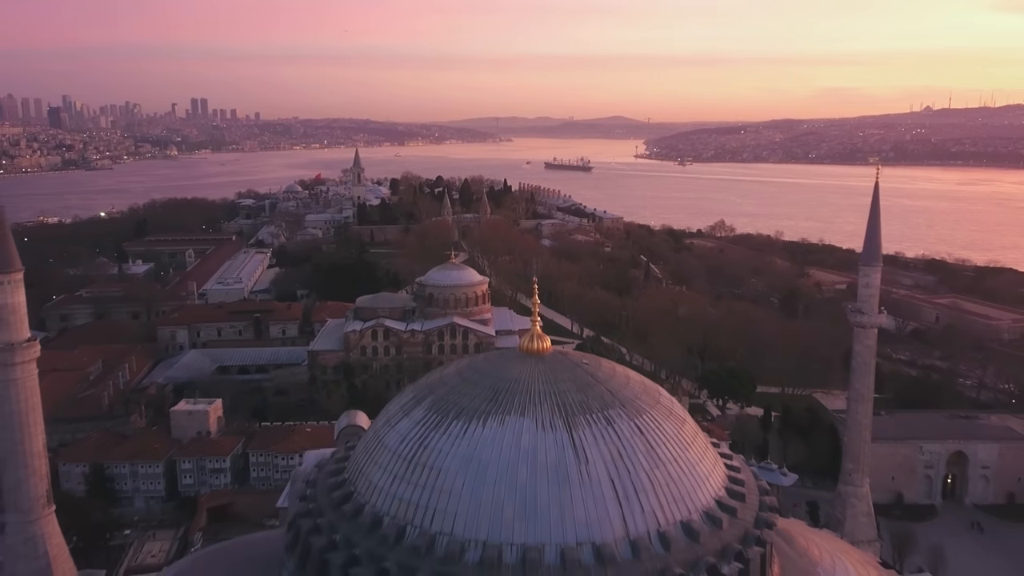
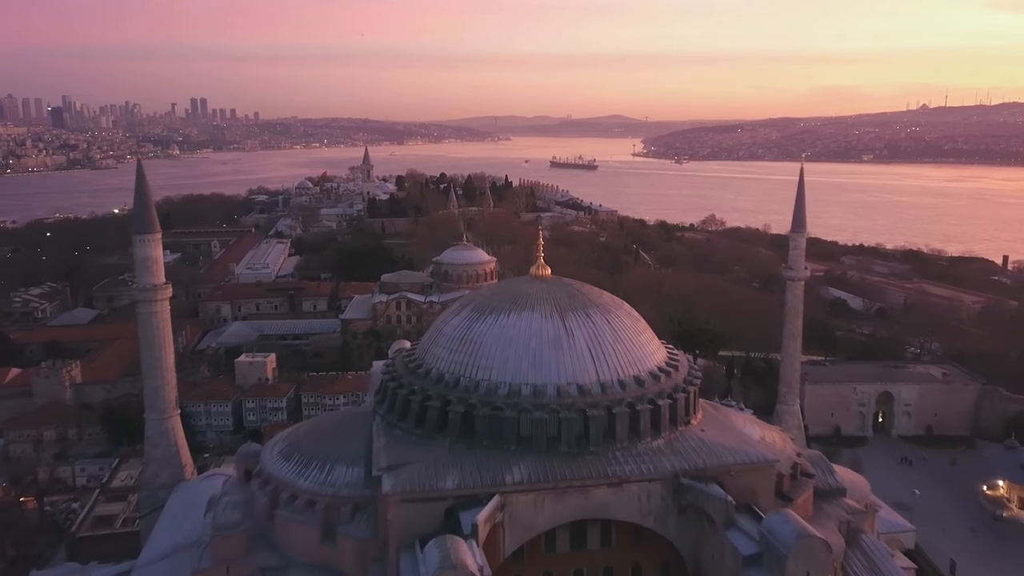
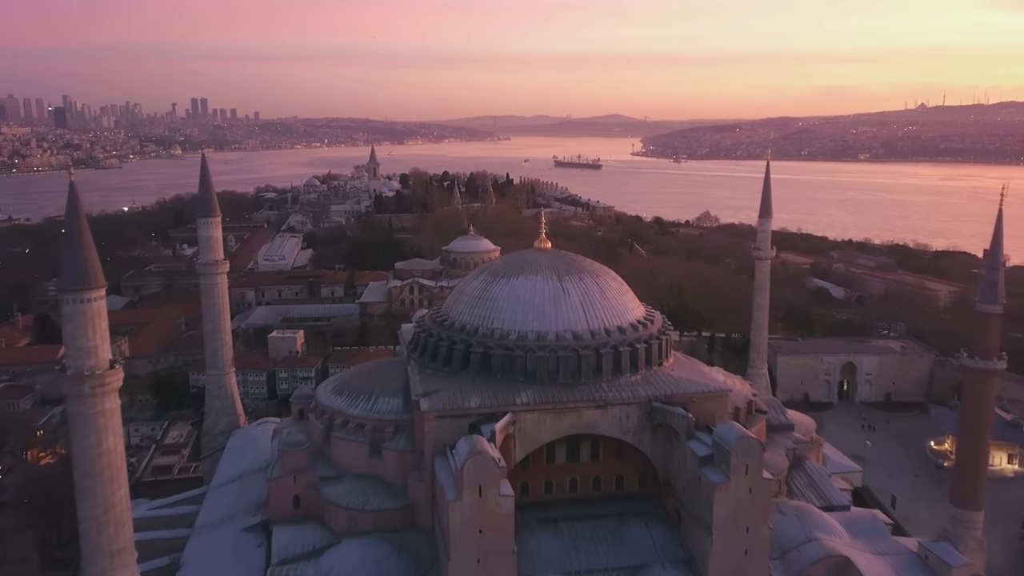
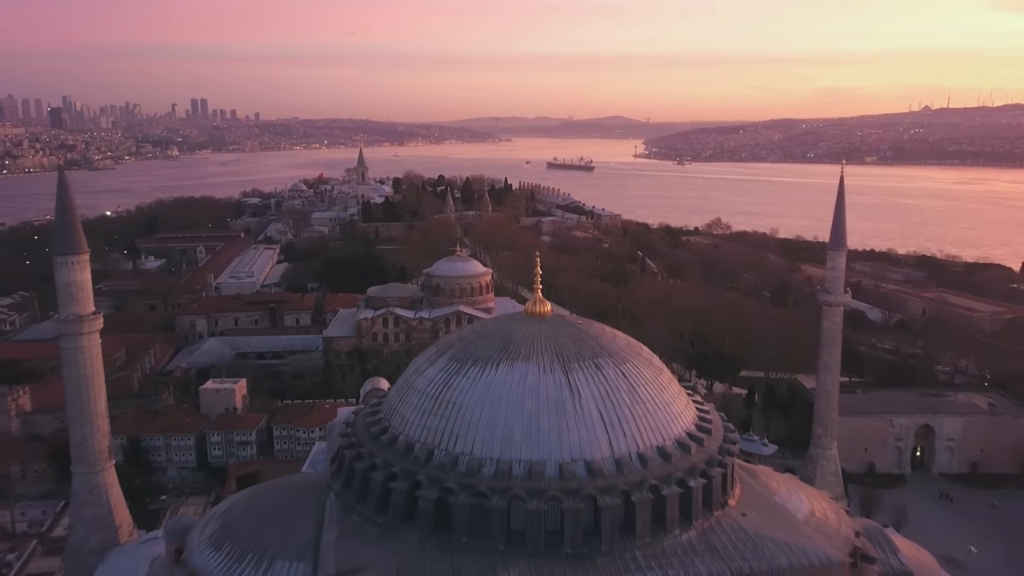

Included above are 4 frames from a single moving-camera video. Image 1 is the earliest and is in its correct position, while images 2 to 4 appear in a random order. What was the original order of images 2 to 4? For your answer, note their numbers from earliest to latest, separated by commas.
4, 2, 3
